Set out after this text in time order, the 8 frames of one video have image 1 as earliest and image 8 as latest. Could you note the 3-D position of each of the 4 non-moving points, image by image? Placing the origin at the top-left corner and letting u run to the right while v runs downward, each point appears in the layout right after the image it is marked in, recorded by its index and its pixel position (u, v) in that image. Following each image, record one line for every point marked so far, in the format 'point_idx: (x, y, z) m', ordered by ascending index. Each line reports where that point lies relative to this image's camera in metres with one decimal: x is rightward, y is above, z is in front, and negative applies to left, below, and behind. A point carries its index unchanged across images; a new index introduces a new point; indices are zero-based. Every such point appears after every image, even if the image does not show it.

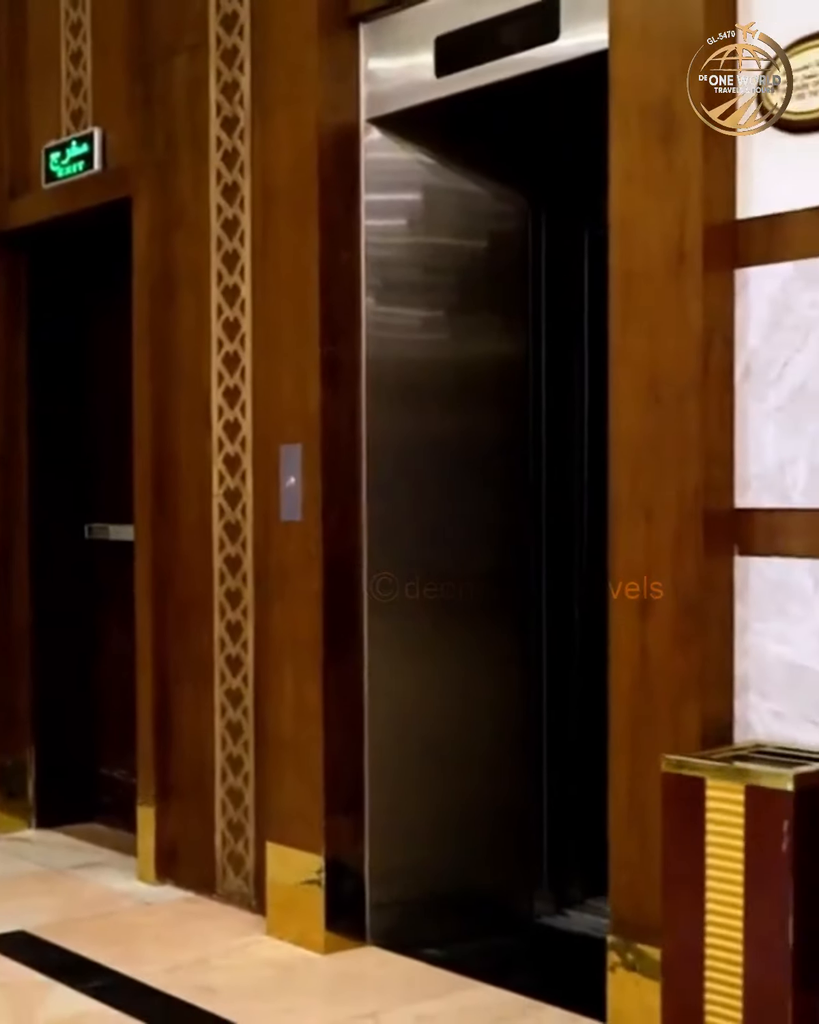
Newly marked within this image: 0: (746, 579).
0: (+0.5, -0.1, +2.5) m
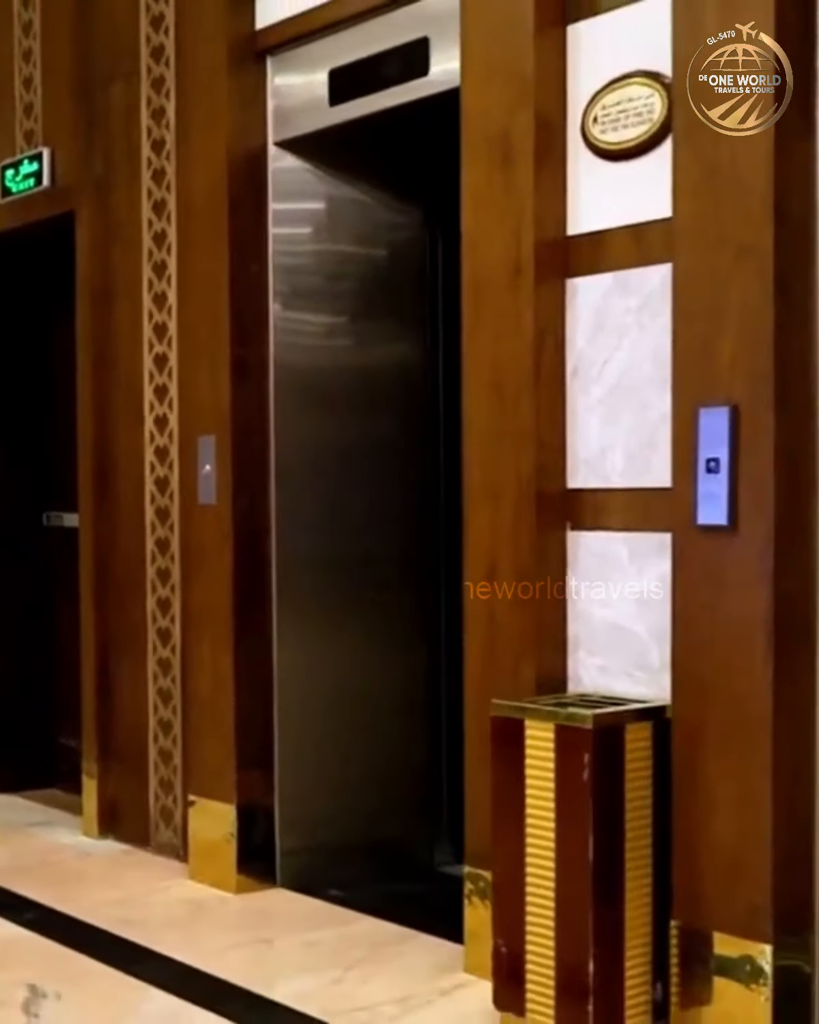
0: (+0.3, -0.1, +2.9) m
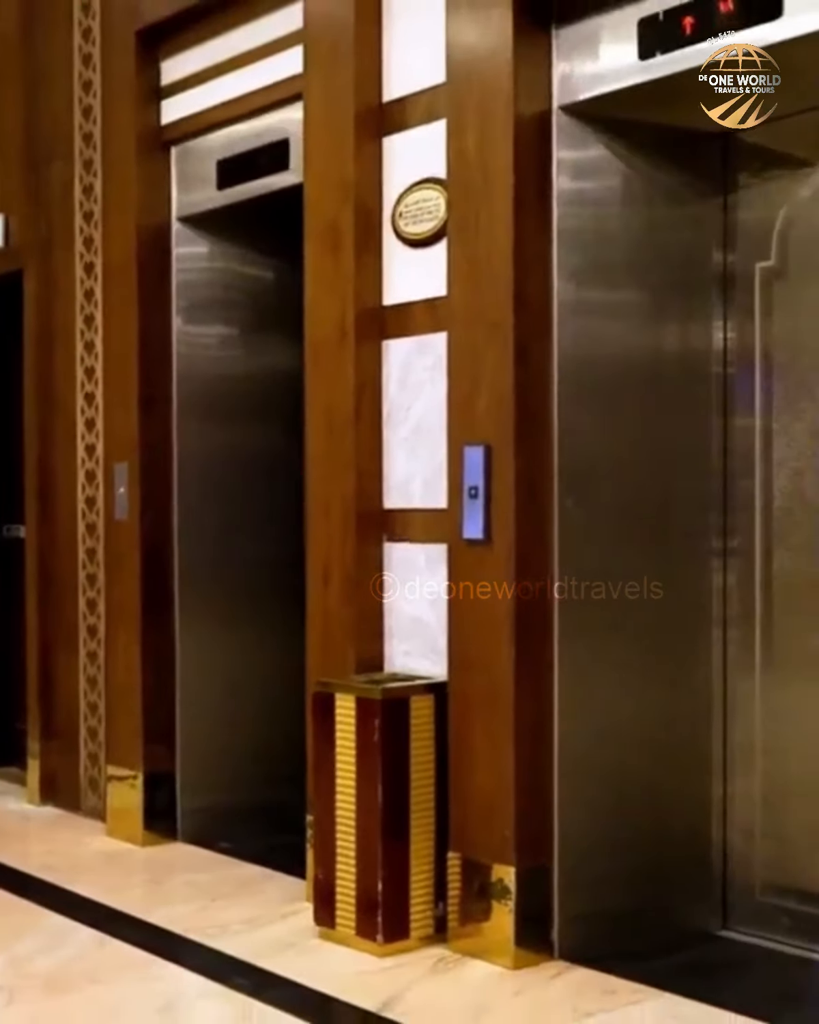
0: (0.0, -0.1, +3.6) m
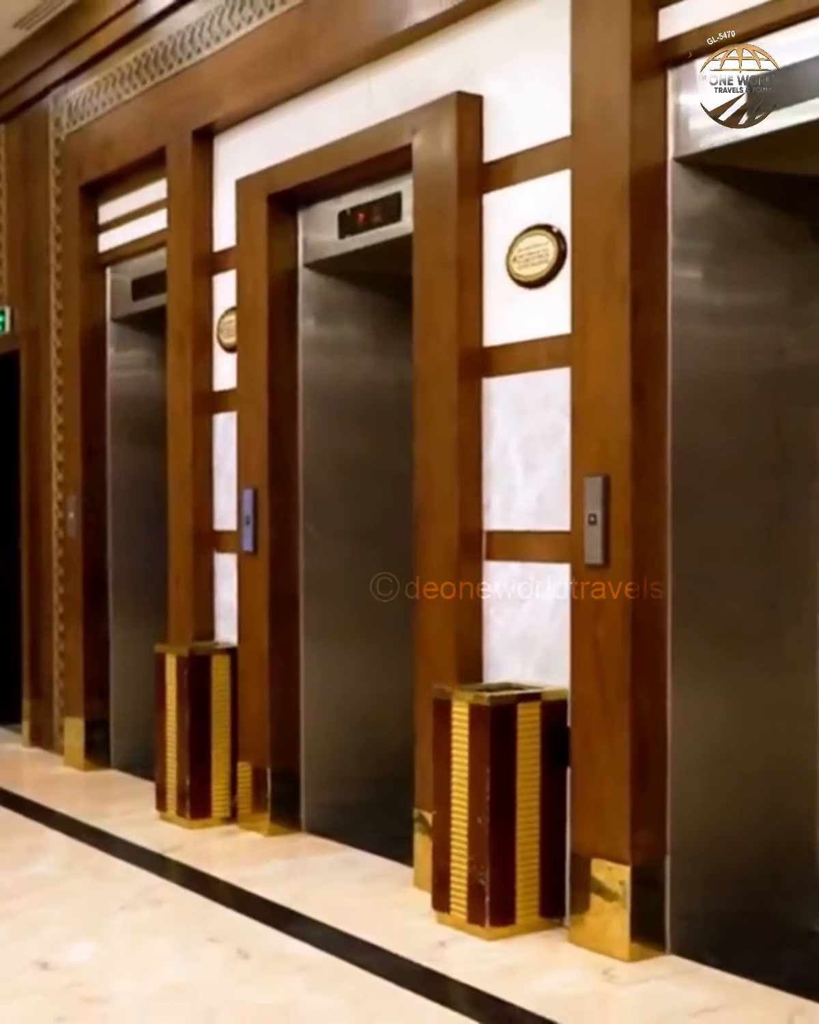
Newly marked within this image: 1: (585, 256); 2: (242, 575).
0: (-0.5, -0.1, +5.3) m
1: (+0.3, +0.5, +3.6) m
2: (-0.4, -0.2, +5.0) m
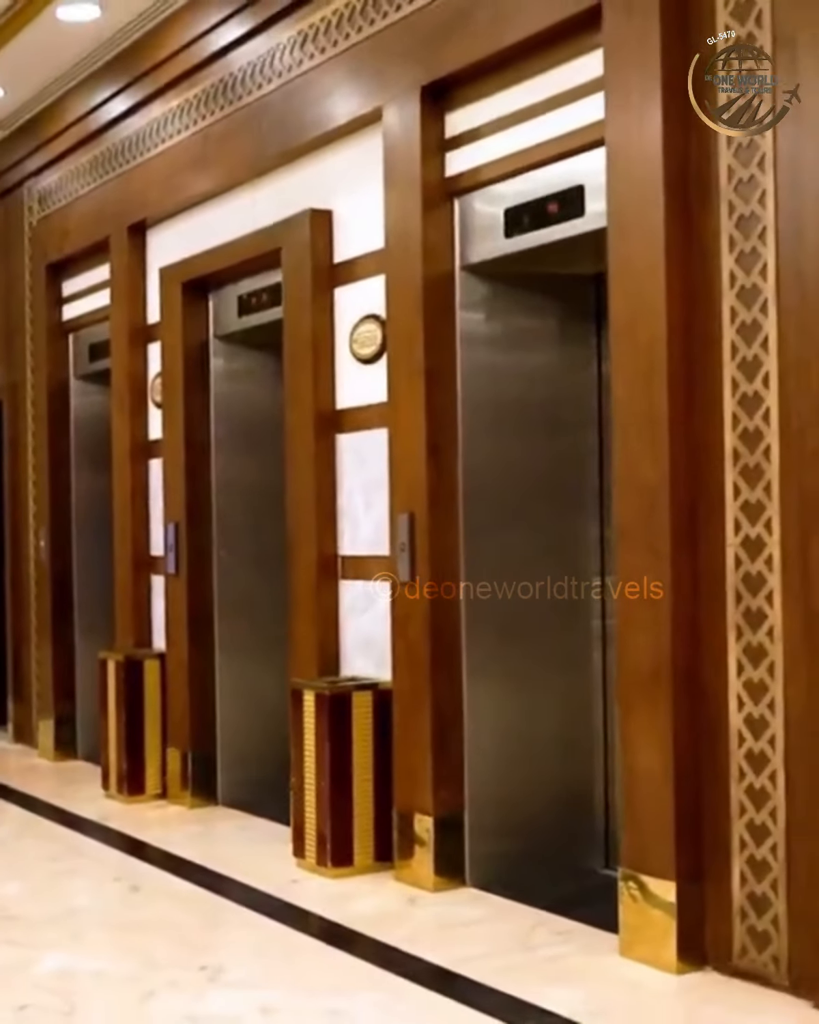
0: (-0.8, -0.2, +6.3) m
1: (0.0, +0.4, +4.6) m
2: (-0.8, -0.3, +6.0) m
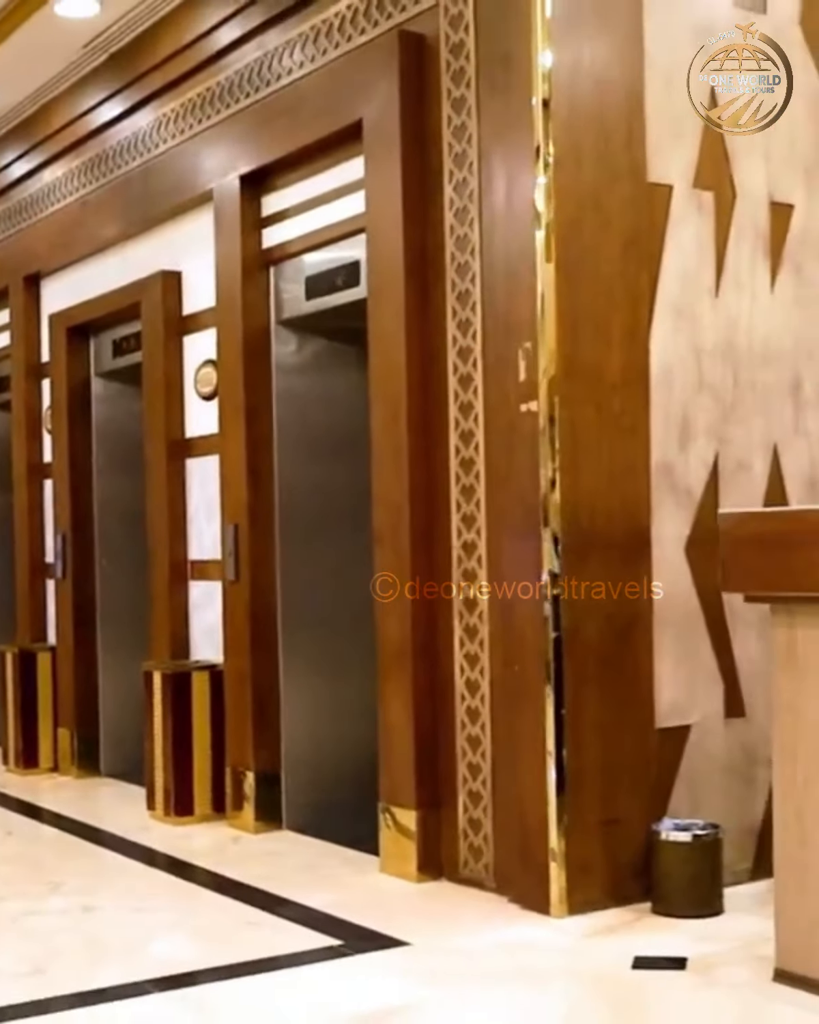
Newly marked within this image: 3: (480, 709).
0: (-1.4, -0.3, +7.3) m
1: (-0.5, +0.4, +5.6) m
2: (-1.3, -0.3, +7.0) m
3: (+0.2, -0.5, +4.5) m
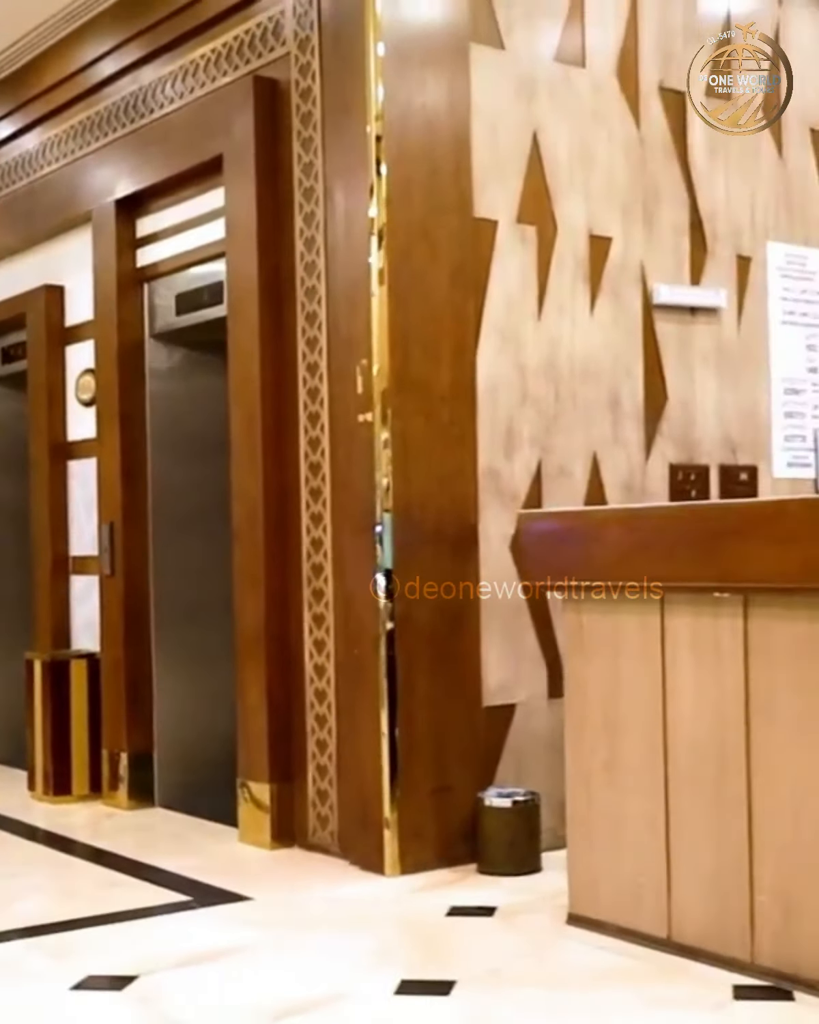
0: (-1.9, -0.3, +7.7) m
1: (-1.0, +0.4, +6.0) m
2: (-1.8, -0.3, +7.4) m
3: (-0.2, -0.5, +4.9) m
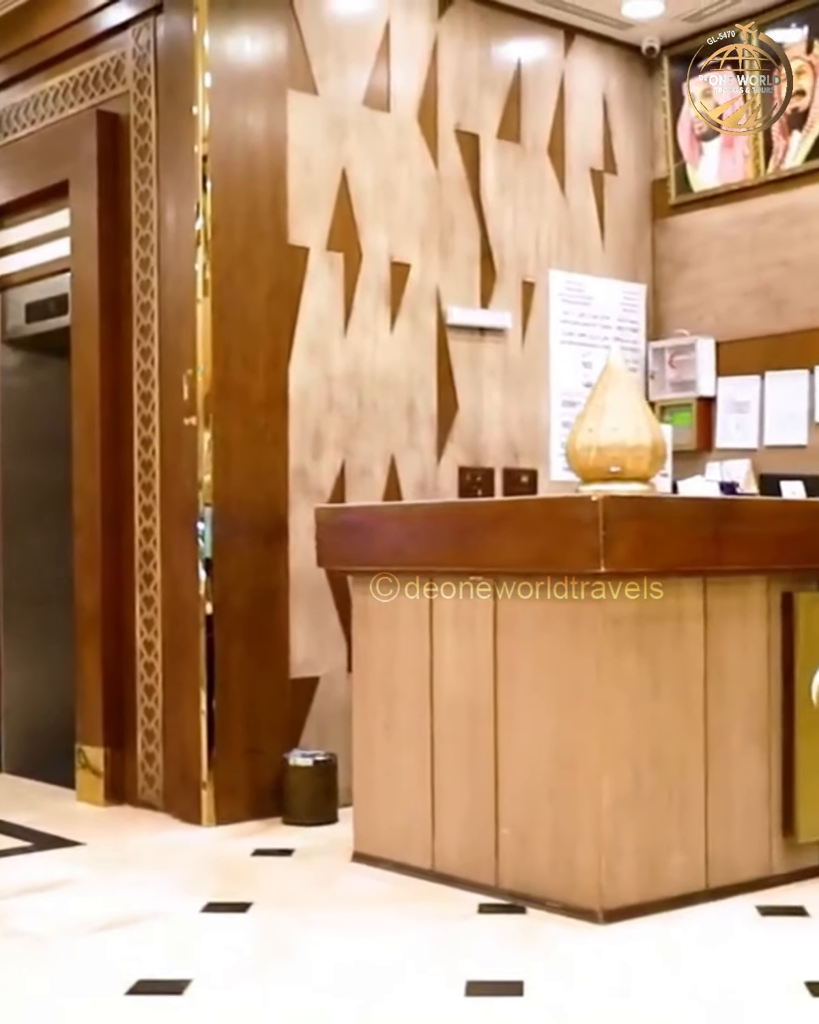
0: (-2.6, -0.2, +8.2) m
1: (-1.5, +0.4, +6.6) m
2: (-2.5, -0.3, +7.9) m
3: (-0.7, -0.4, +5.5) m
